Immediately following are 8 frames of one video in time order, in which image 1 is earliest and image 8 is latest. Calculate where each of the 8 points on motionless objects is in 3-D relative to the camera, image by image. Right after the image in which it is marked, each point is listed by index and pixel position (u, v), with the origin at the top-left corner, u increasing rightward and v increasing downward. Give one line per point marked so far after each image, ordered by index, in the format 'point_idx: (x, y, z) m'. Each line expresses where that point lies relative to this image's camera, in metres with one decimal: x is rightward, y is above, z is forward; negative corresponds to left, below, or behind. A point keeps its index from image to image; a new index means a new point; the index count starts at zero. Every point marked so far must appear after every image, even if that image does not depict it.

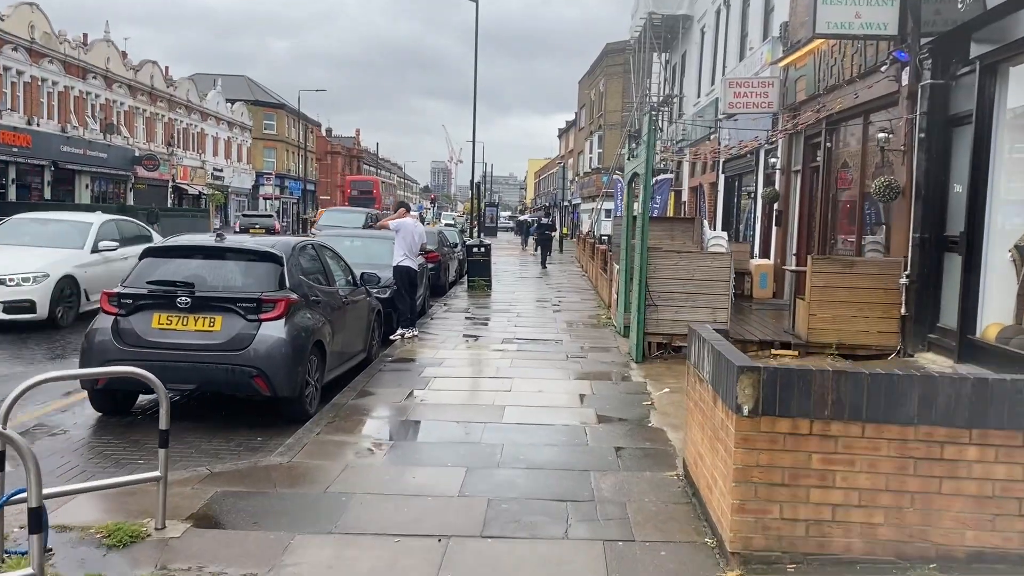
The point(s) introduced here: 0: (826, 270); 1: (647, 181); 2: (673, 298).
0: (+3.2, +0.2, +8.7) m
1: (+1.4, +1.1, +9.1) m
2: (+1.7, -0.1, +9.0) m
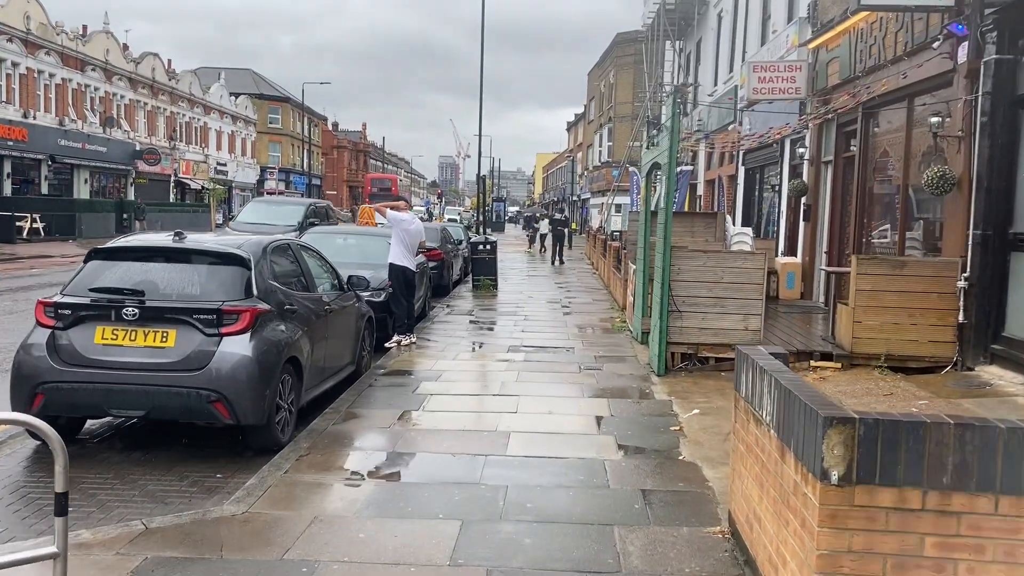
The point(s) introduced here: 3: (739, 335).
0: (+3.2, +0.1, +7.7) m
1: (+1.5, +1.1, +8.1) m
2: (+1.8, -0.2, +8.1) m
3: (+2.1, -0.4, +8.0) m
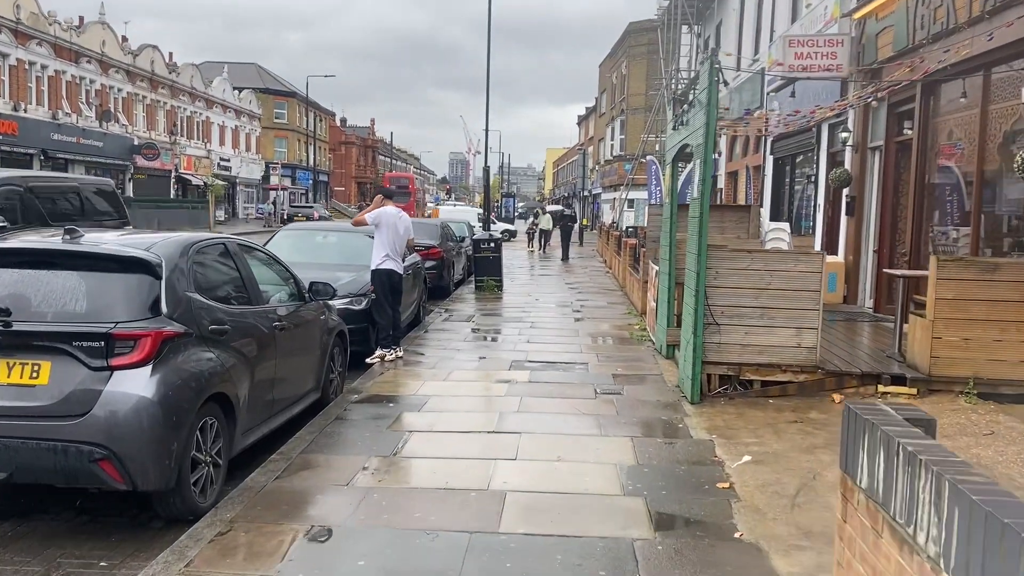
0: (+3.2, +0.1, +6.2) m
1: (+1.5, +1.0, +6.6) m
2: (+1.8, -0.2, +6.6) m
3: (+2.1, -0.5, +6.6) m
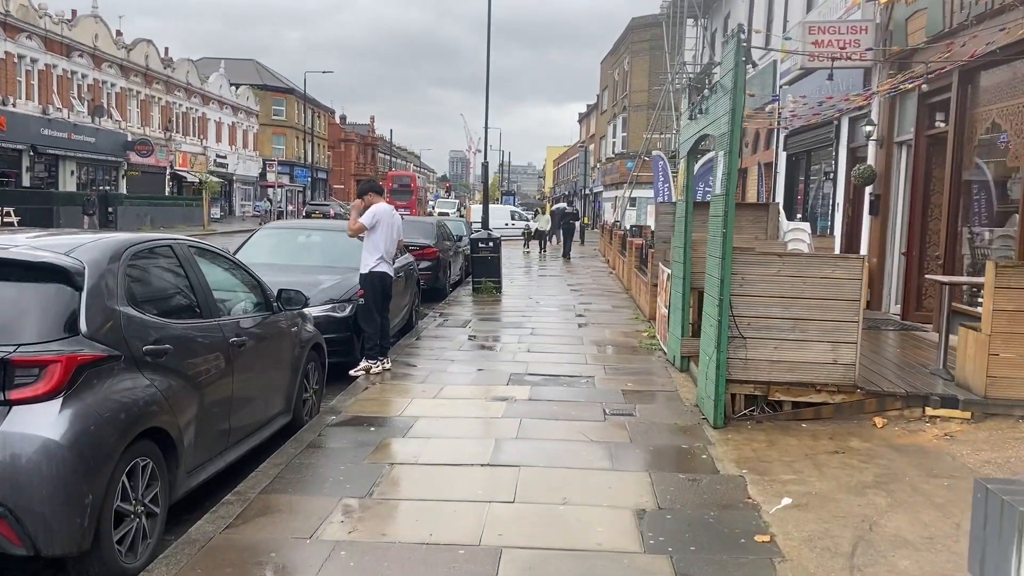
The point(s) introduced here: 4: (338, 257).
0: (+3.2, 0.0, +5.5) m
1: (+1.5, +0.9, +5.9) m
2: (+1.8, -0.3, +5.8) m
3: (+2.1, -0.6, +5.8) m
4: (-1.8, +0.3, +8.8) m
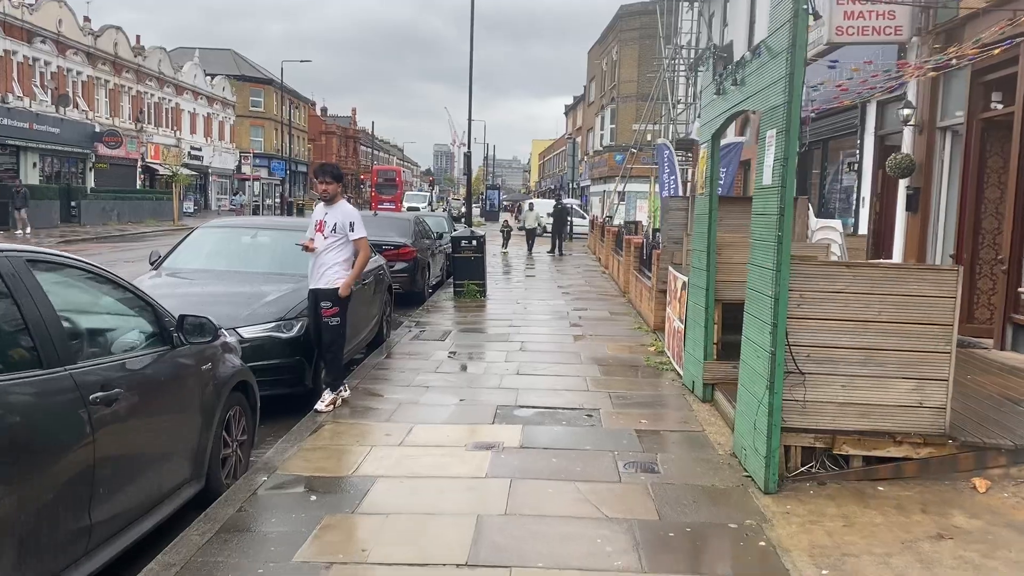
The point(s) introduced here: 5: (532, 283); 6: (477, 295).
0: (+3.2, -0.1, +4.1) m
1: (+1.4, +0.8, +4.5) m
2: (+1.7, -0.4, +4.5) m
3: (+2.1, -0.7, +4.5) m
4: (-1.9, +0.2, +7.4) m
5: (+0.4, +0.1, +16.1) m
6: (-0.5, -0.1, +13.0) m
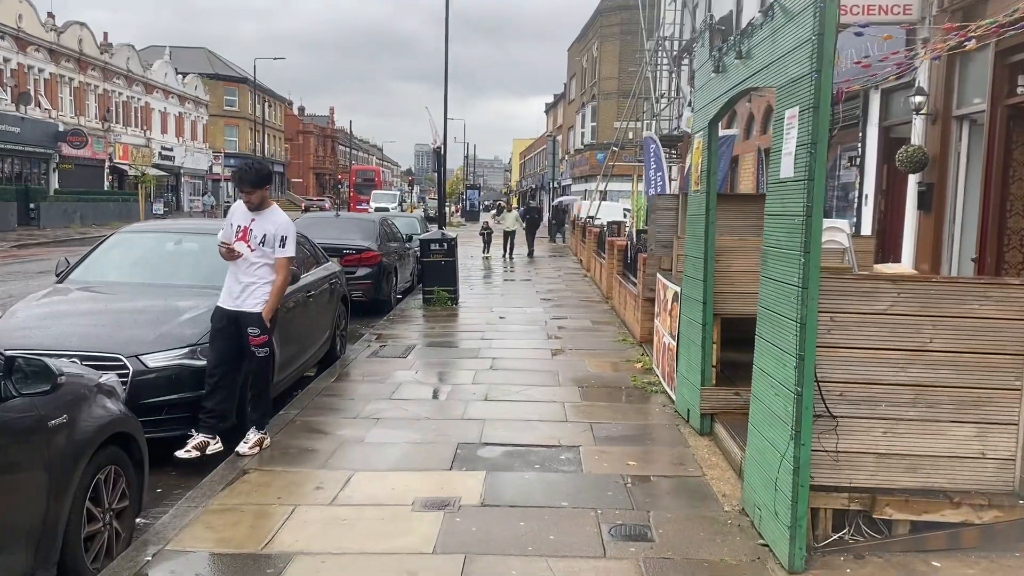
0: (+3.0, -0.2, +3.2) m
1: (+1.2, +0.7, +3.5) m
2: (+1.5, -0.5, +3.5) m
3: (+1.9, -0.8, +3.5) m
4: (-2.2, +0.1, +6.3) m
5: (-0.1, 0.0, +15.1) m
6: (-0.9, -0.2, +12.0) m
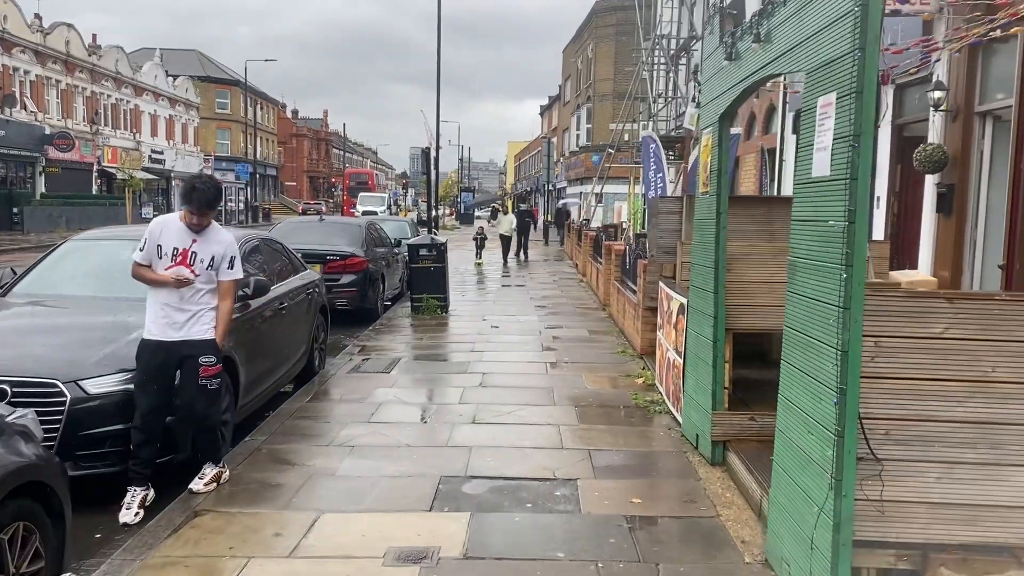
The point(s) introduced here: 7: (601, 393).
0: (+2.9, -0.2, +2.6) m
1: (+1.1, +0.7, +3.0) m
2: (+1.5, -0.5, +3.0) m
3: (+1.8, -0.8, +3.0) m
4: (-2.2, 0.0, +5.8) m
5: (-0.2, -0.1, +14.5) m
6: (-1.0, -0.3, +11.4) m
7: (+0.7, -0.8, +6.9) m
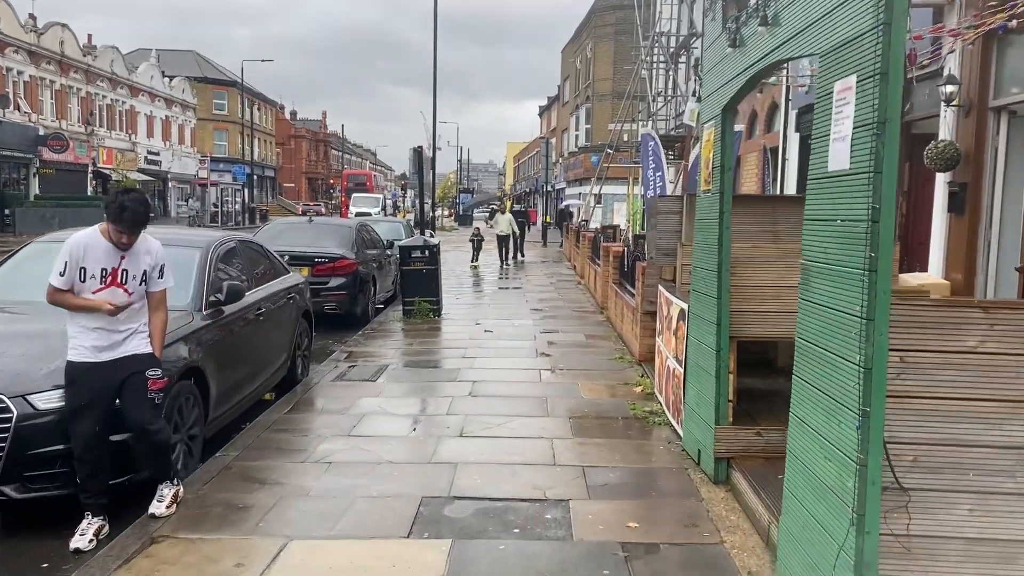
0: (+2.9, -0.2, +2.3) m
1: (+1.1, +0.7, +2.6) m
2: (+1.4, -0.6, +2.6) m
3: (+1.8, -0.8, +2.6) m
4: (-2.3, 0.0, +5.4) m
5: (-0.2, -0.1, +14.2) m
6: (-1.1, -0.3, +11.1) m
7: (+0.7, -0.9, +6.6) m
